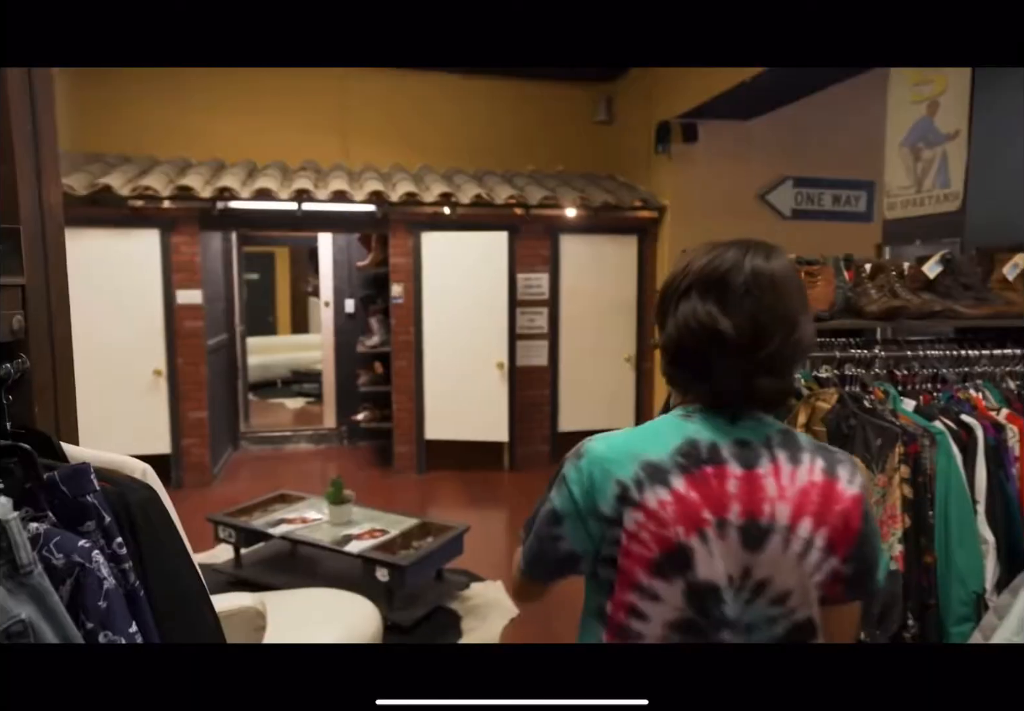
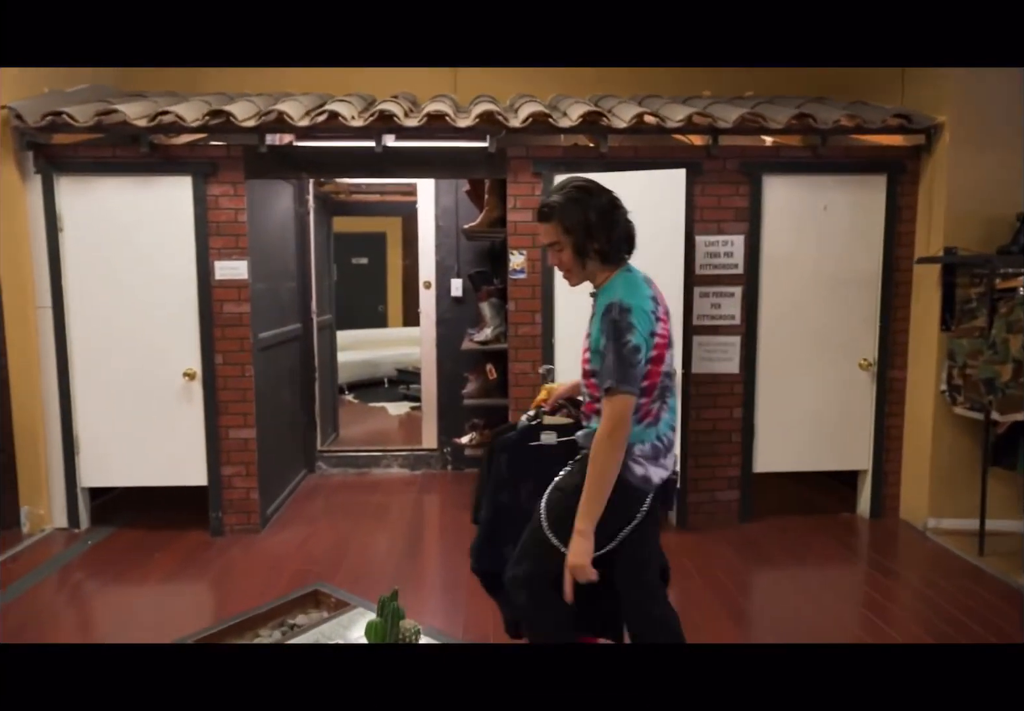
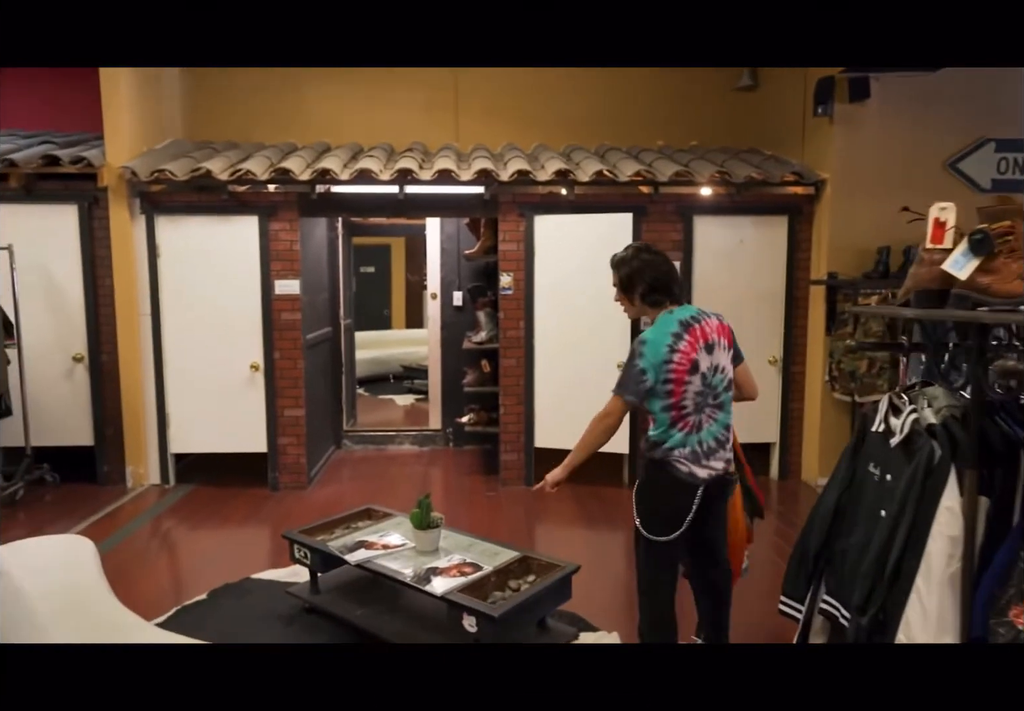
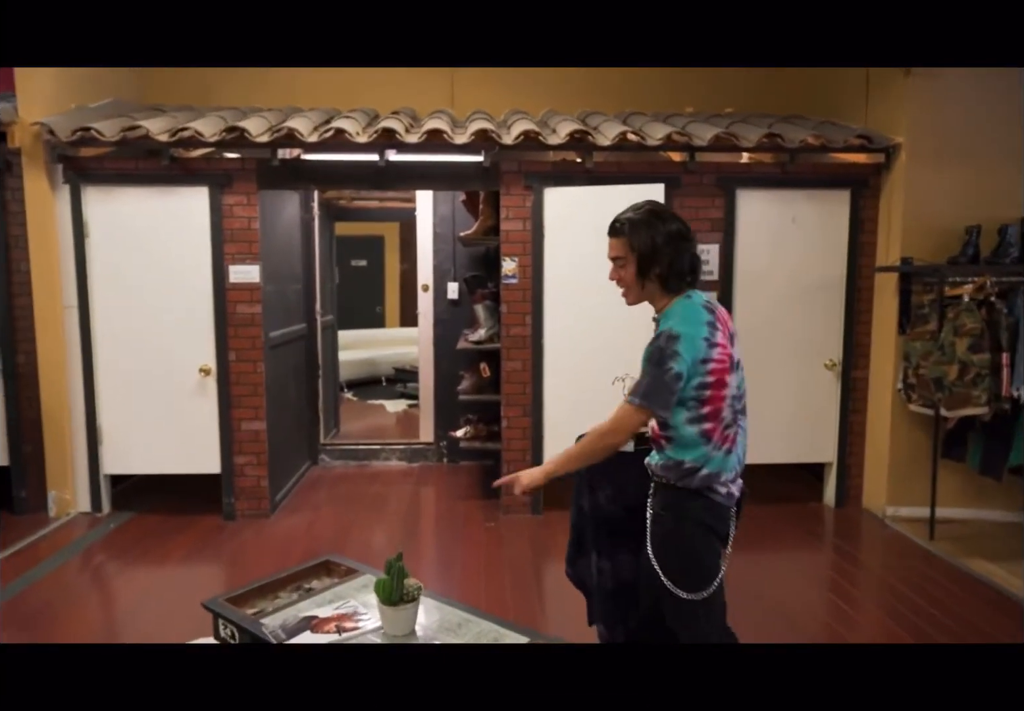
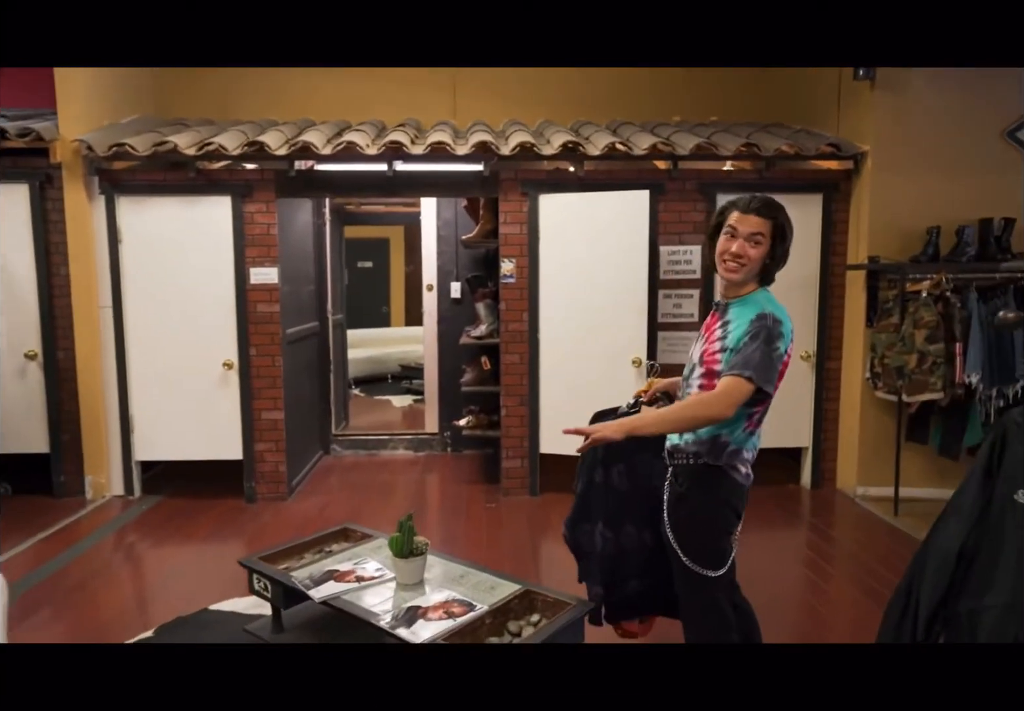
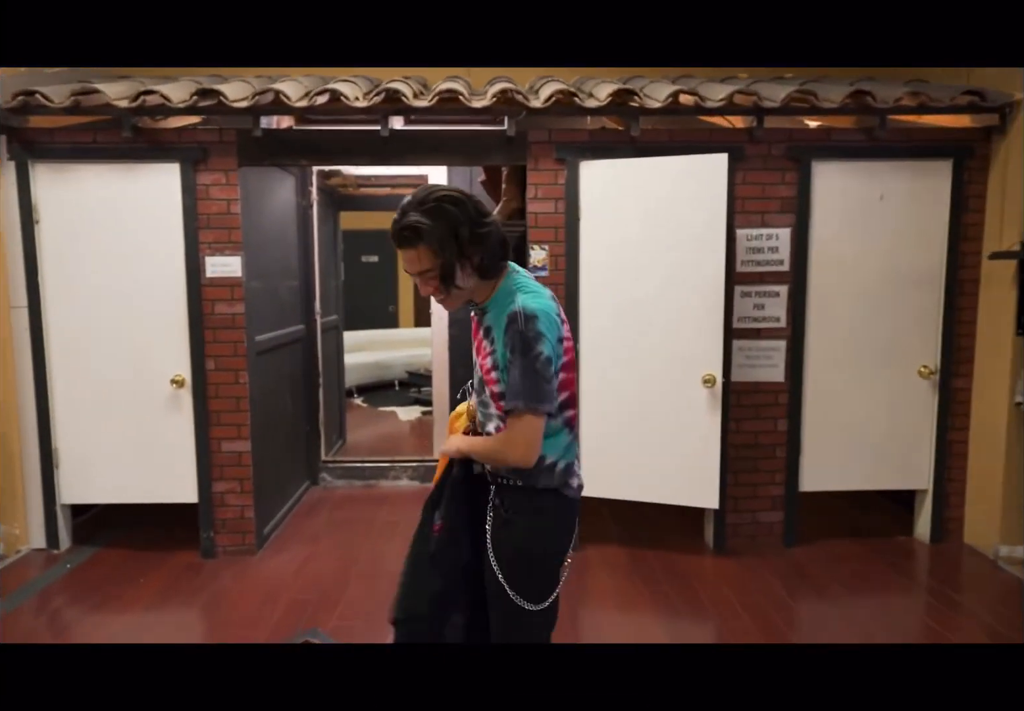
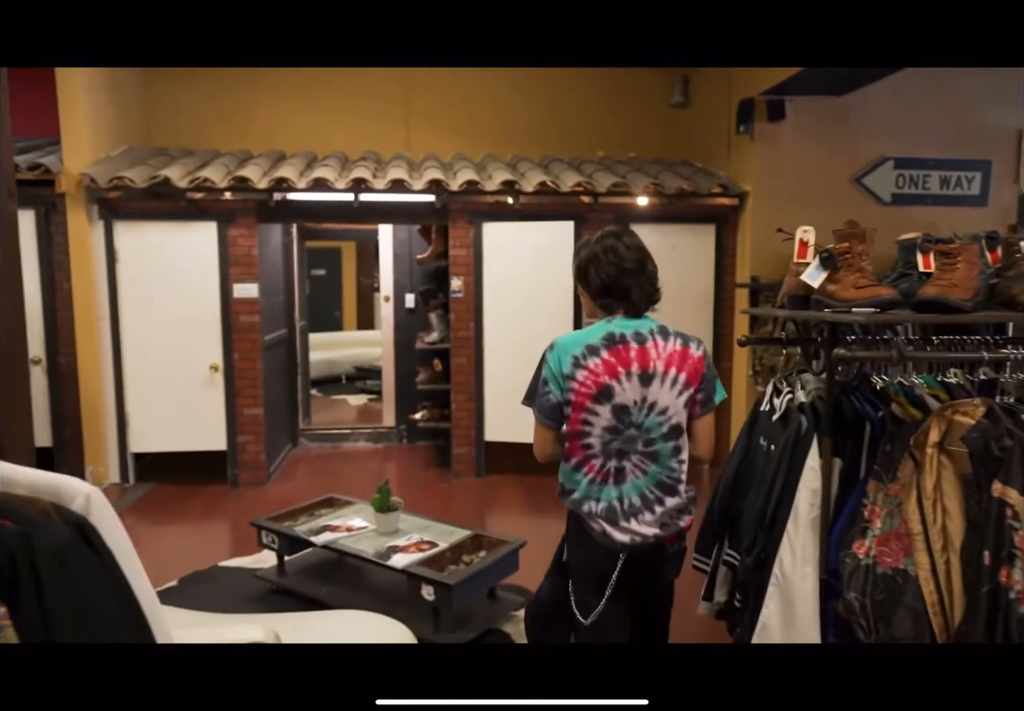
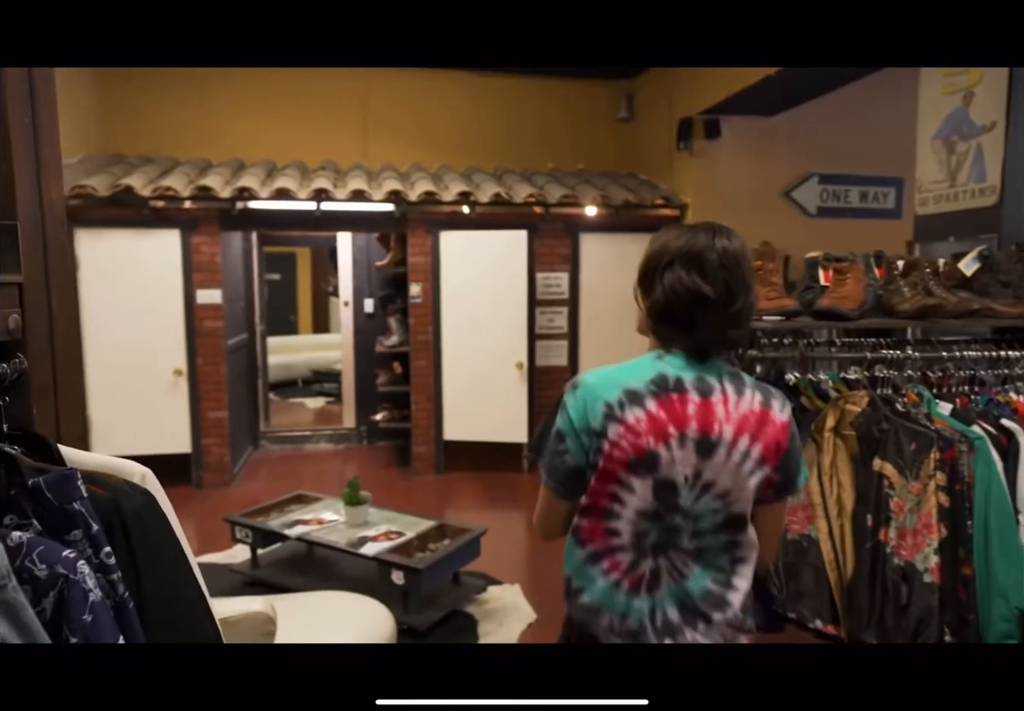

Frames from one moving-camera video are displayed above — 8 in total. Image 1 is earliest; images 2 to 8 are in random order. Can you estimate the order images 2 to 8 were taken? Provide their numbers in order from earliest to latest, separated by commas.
8, 7, 3, 5, 4, 2, 6
